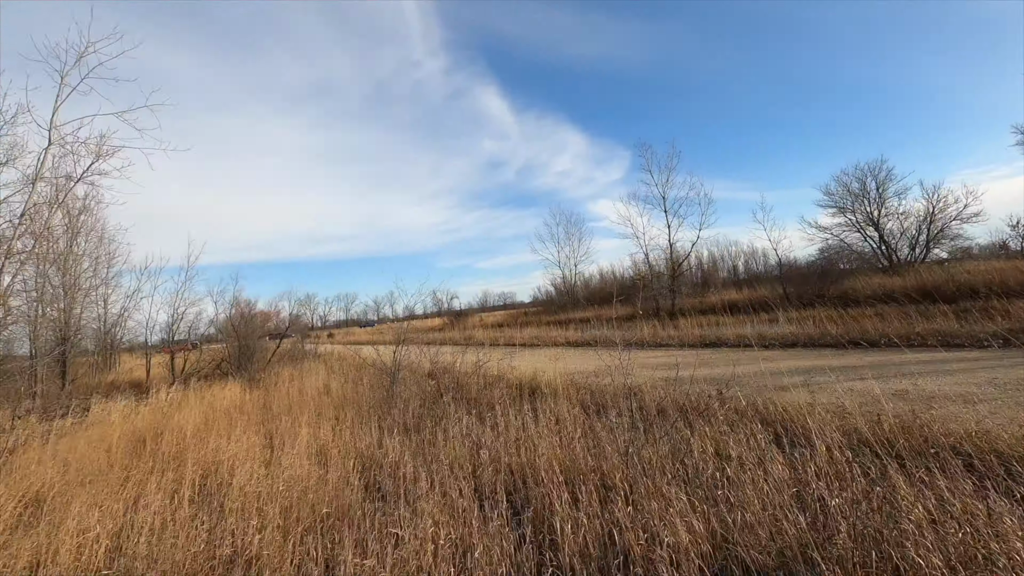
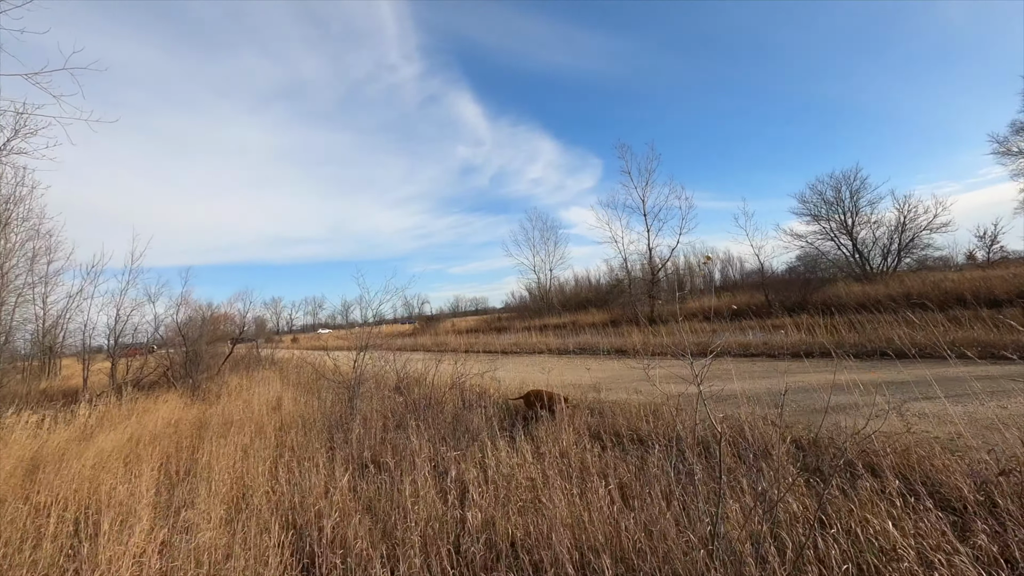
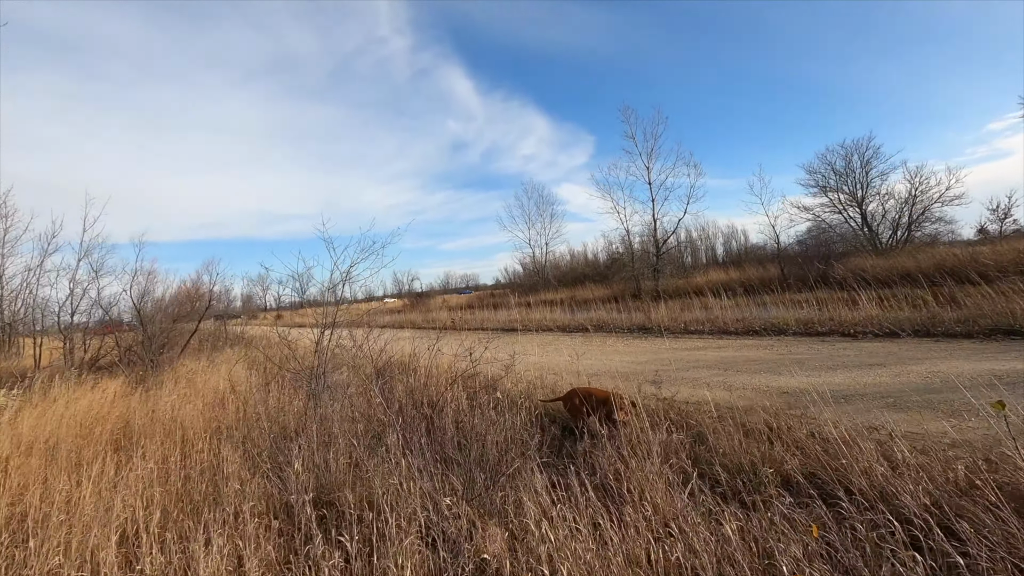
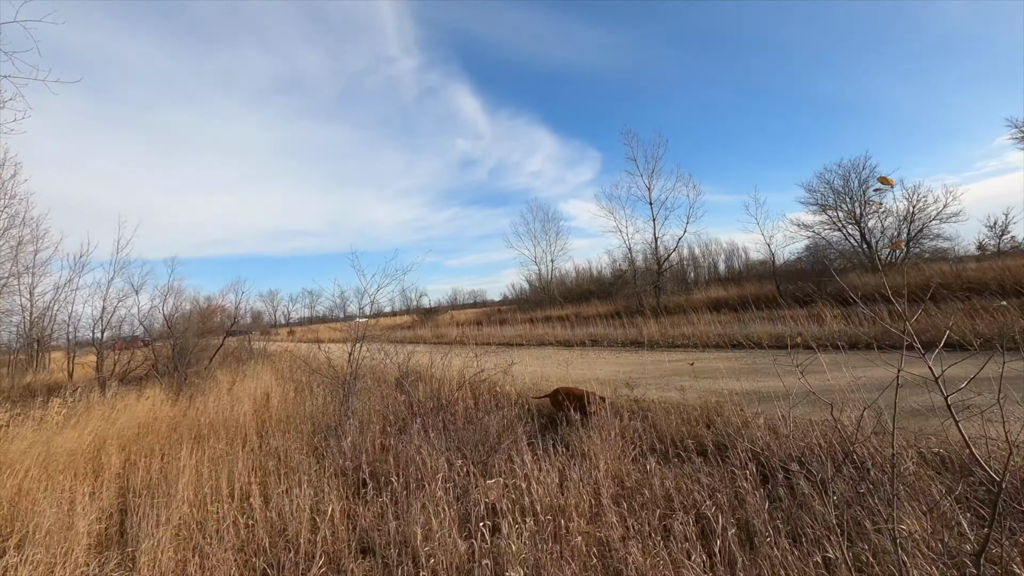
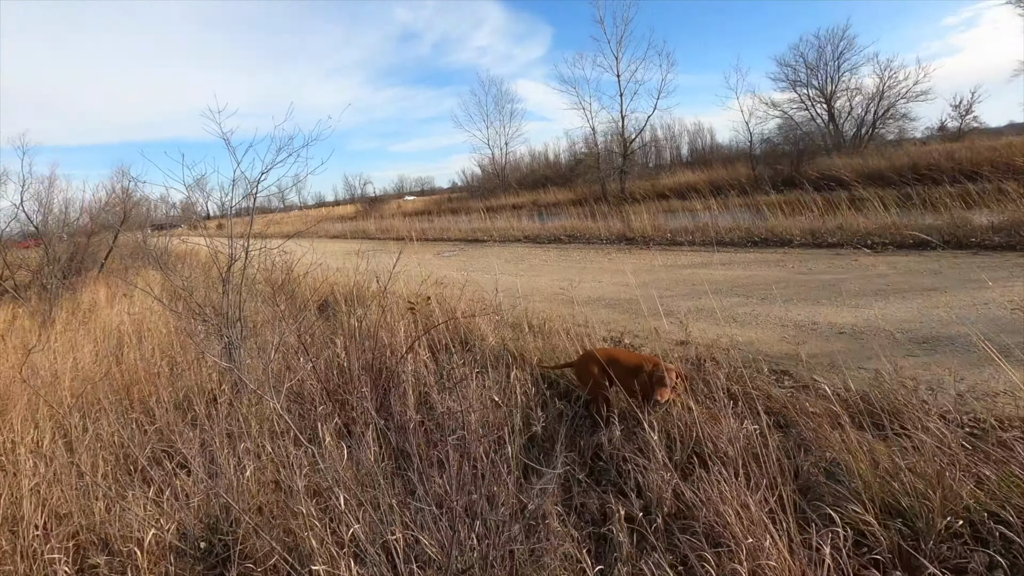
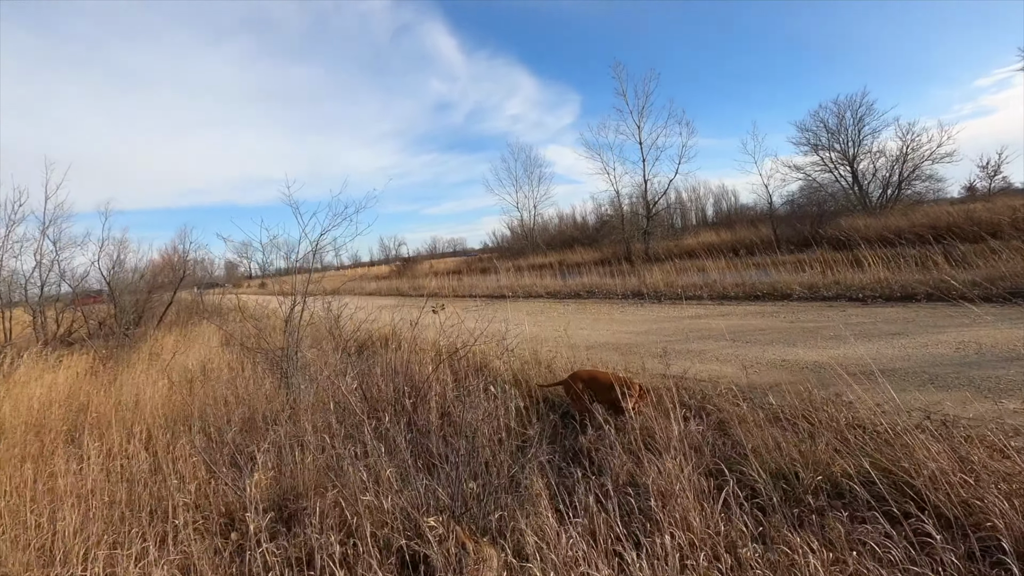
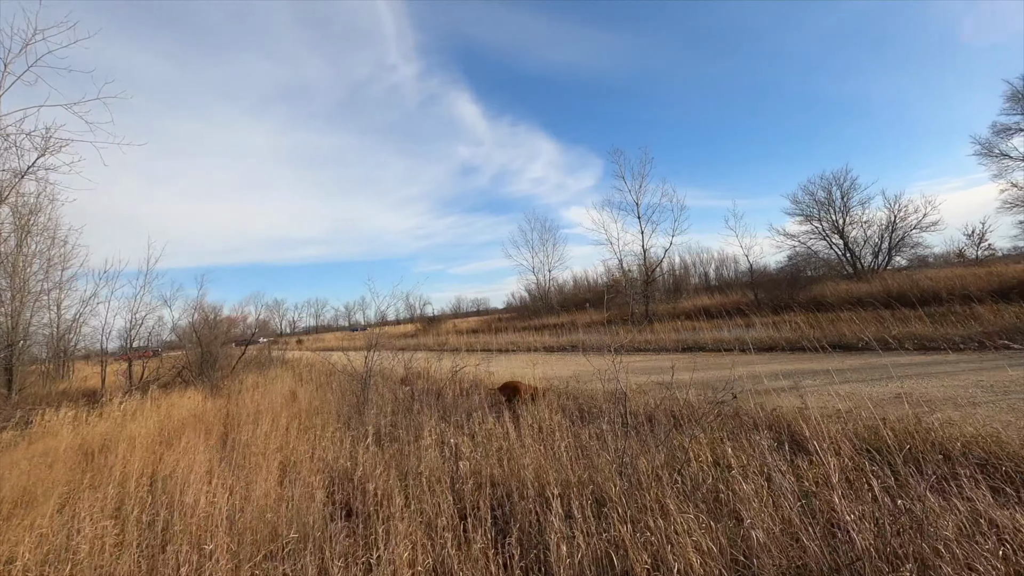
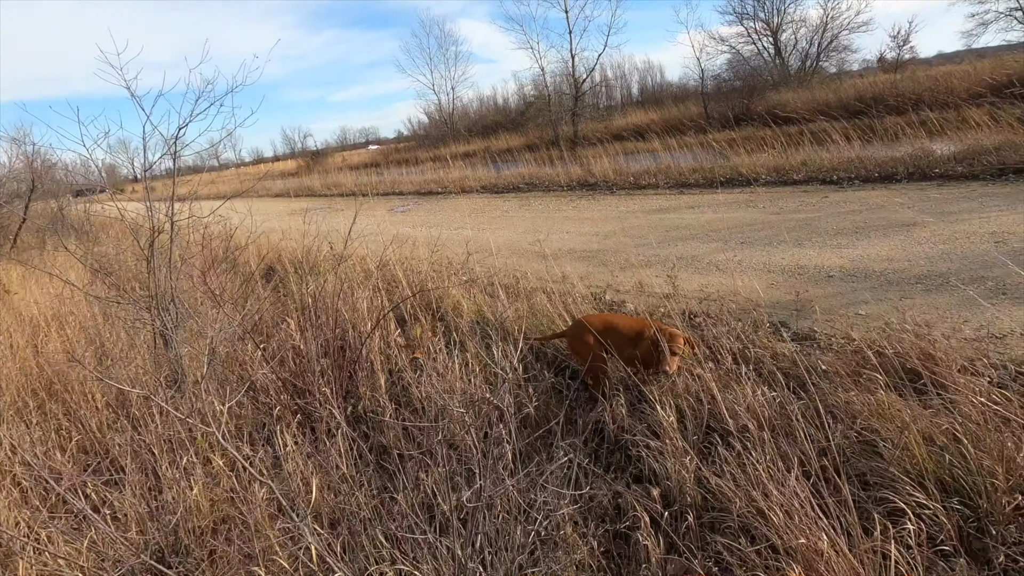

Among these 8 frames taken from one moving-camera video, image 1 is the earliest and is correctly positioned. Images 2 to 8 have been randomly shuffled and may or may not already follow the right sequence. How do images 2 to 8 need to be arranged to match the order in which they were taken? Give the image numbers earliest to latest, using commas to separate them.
7, 2, 4, 3, 6, 5, 8
